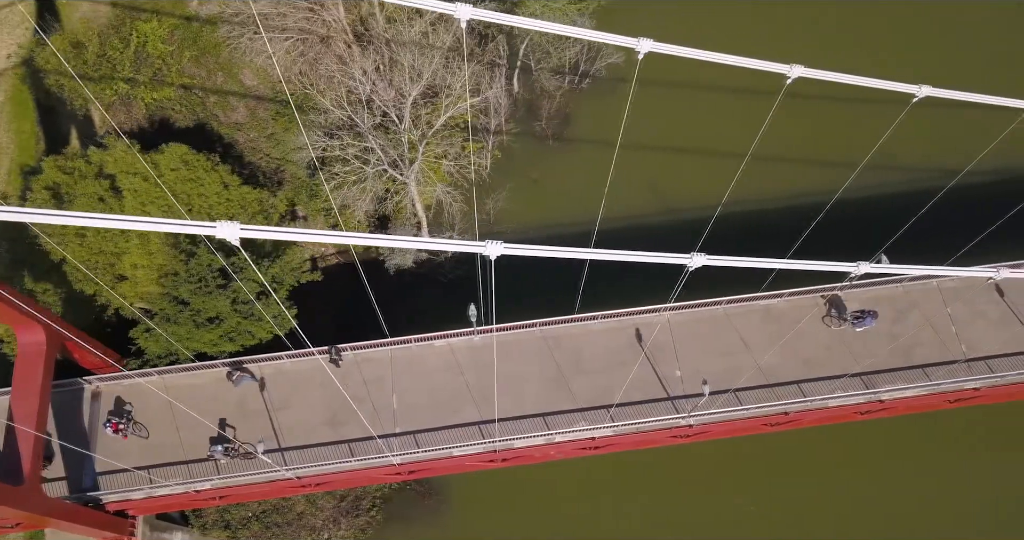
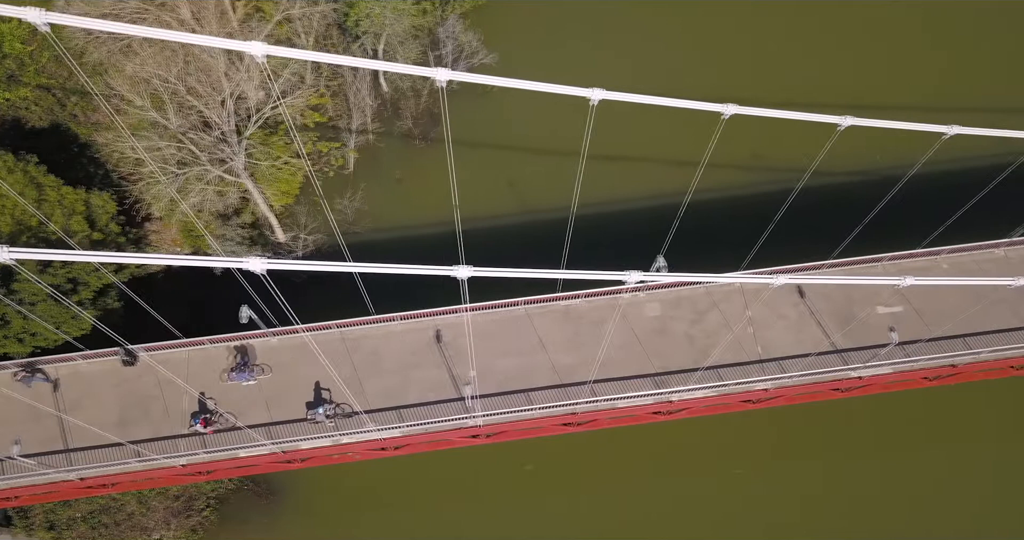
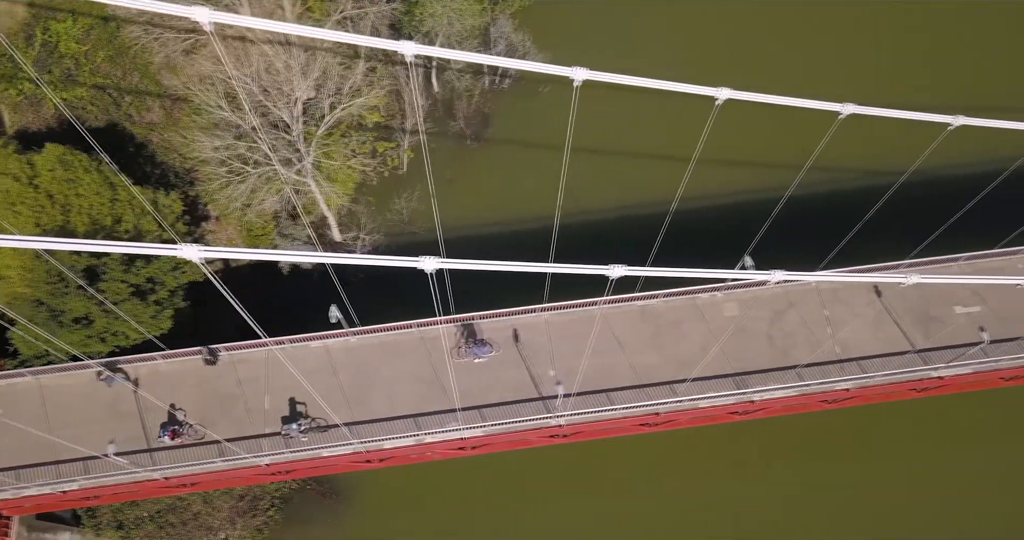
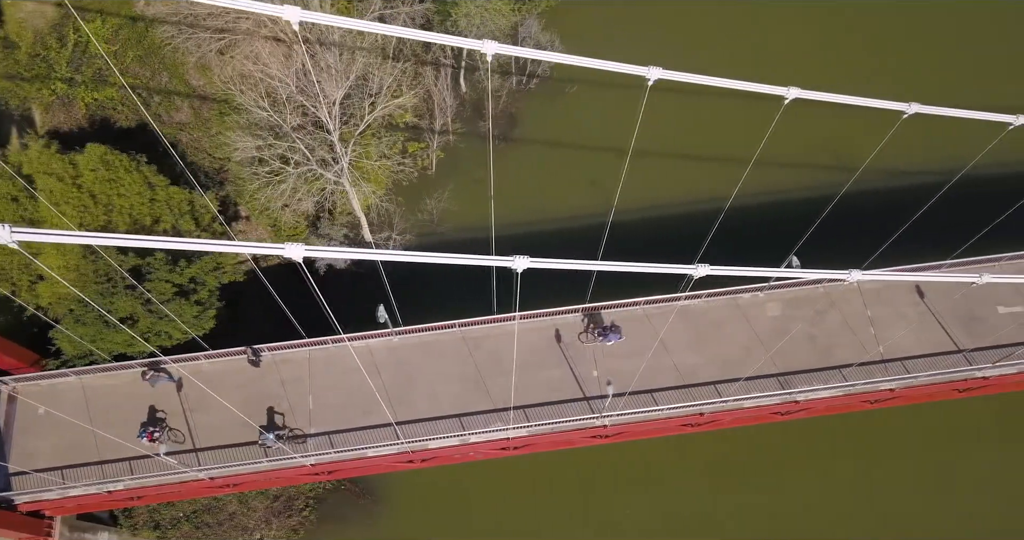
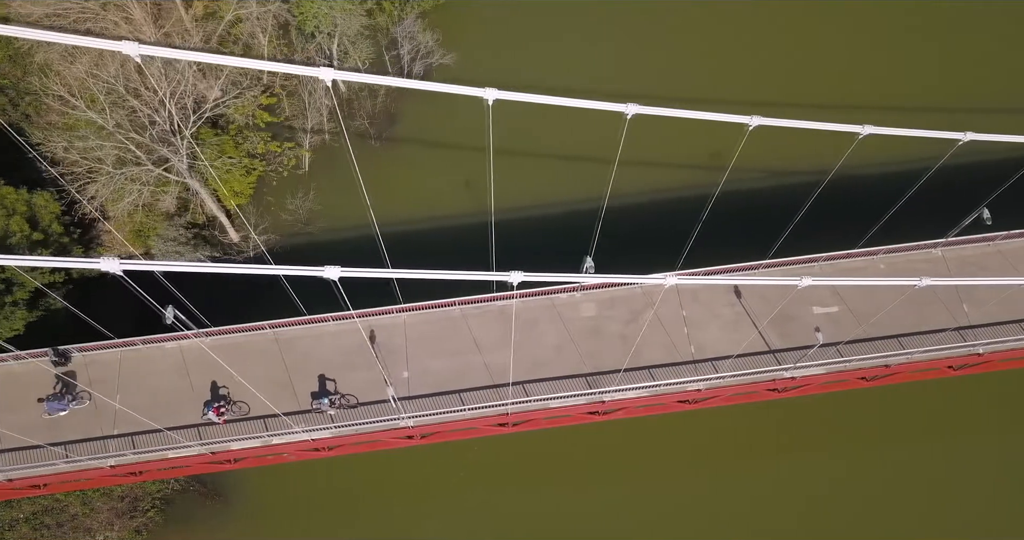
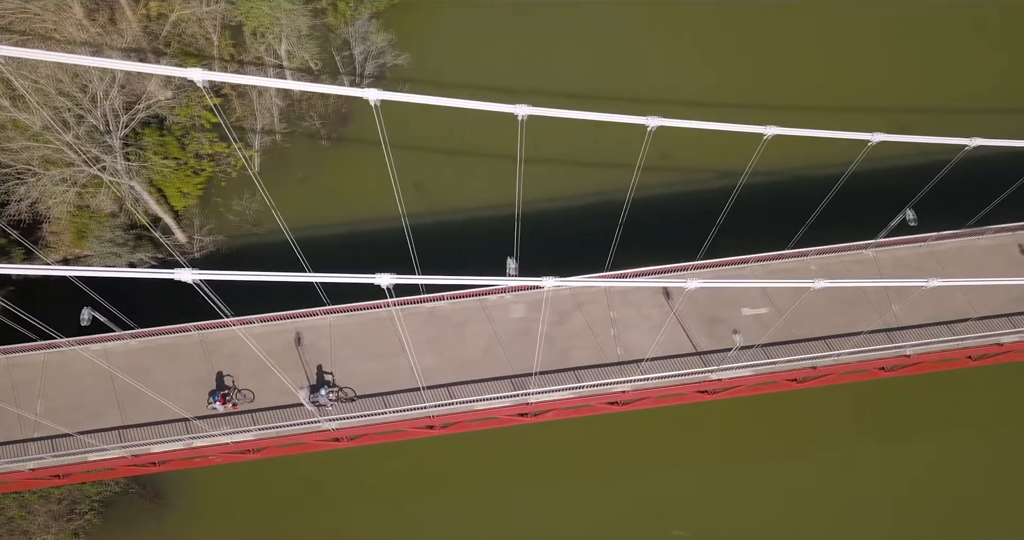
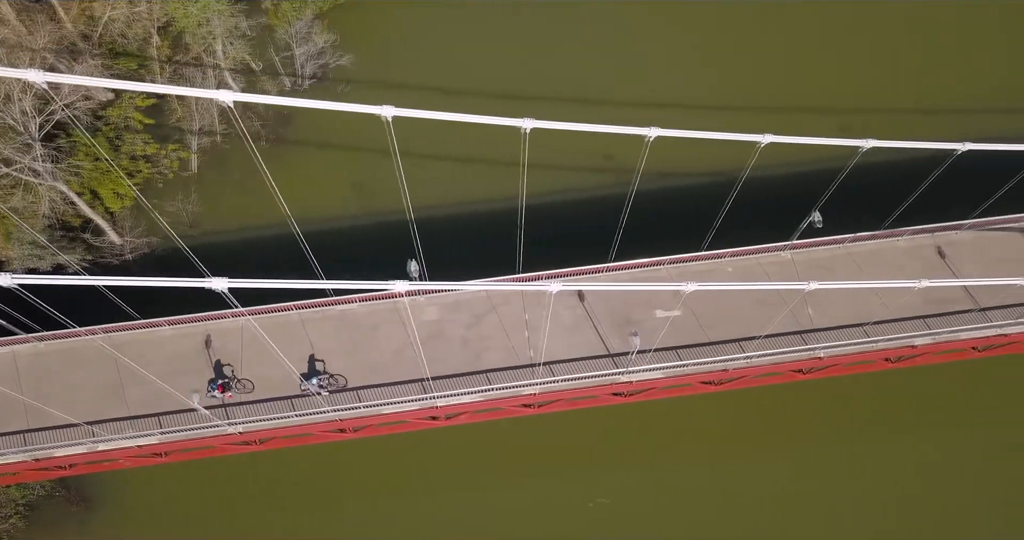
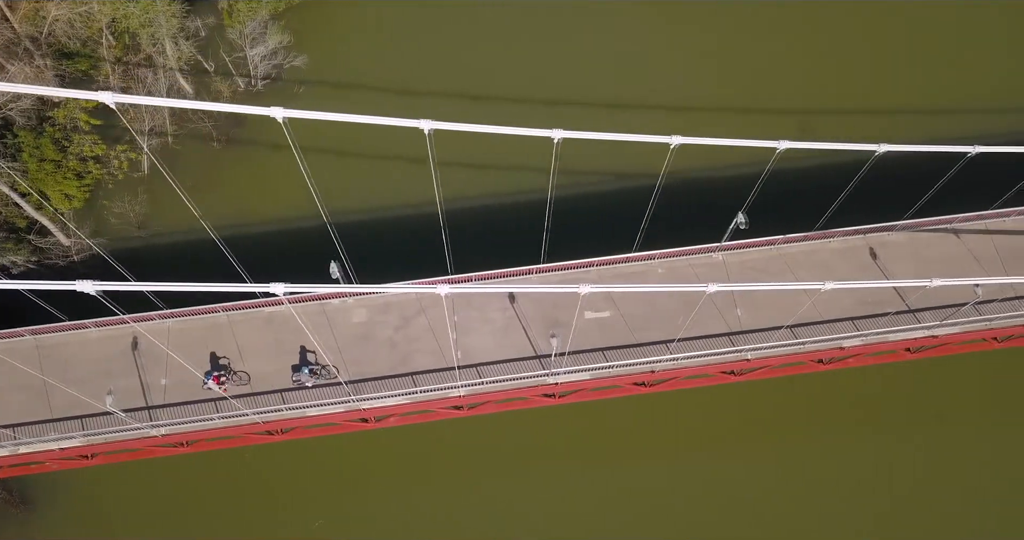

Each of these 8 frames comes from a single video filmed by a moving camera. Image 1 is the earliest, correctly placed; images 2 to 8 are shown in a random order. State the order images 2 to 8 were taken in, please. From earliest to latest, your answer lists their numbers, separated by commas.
4, 3, 2, 5, 6, 7, 8
